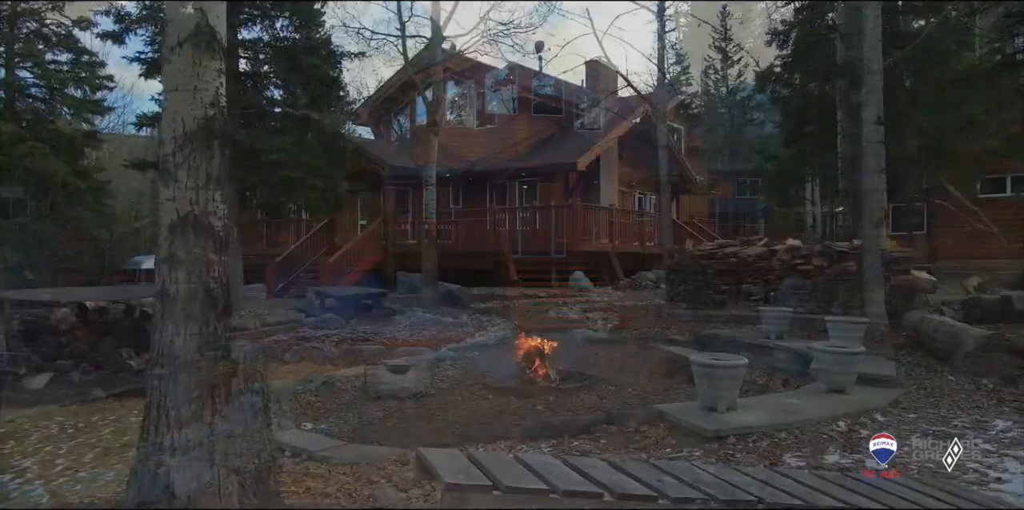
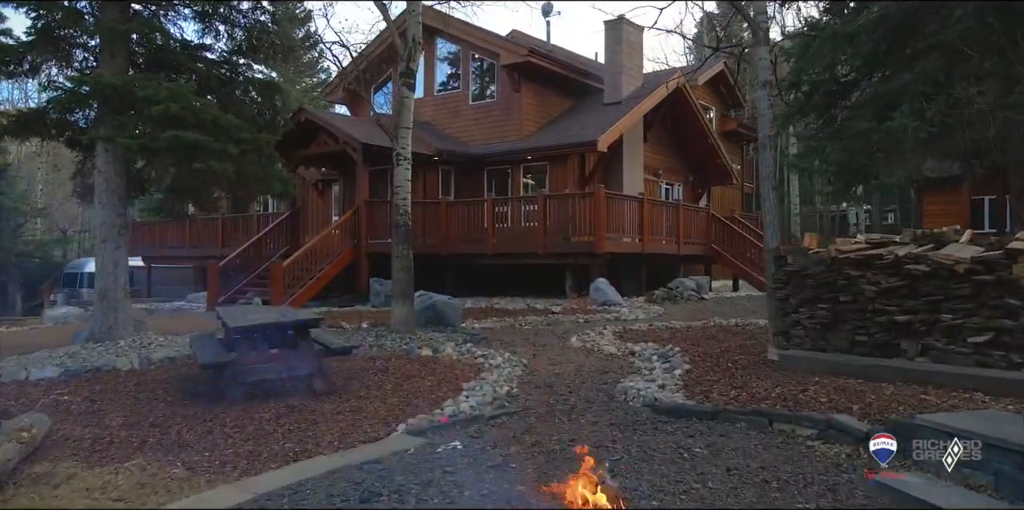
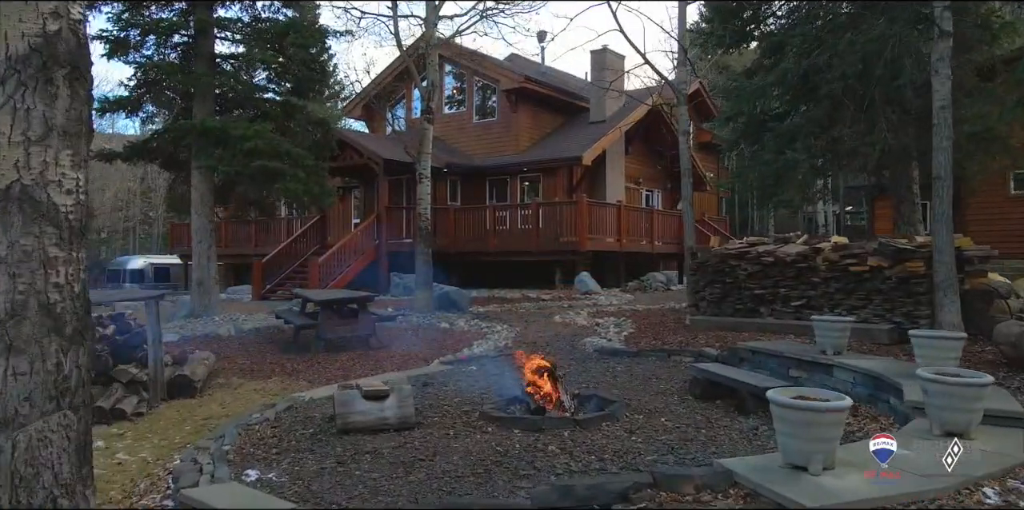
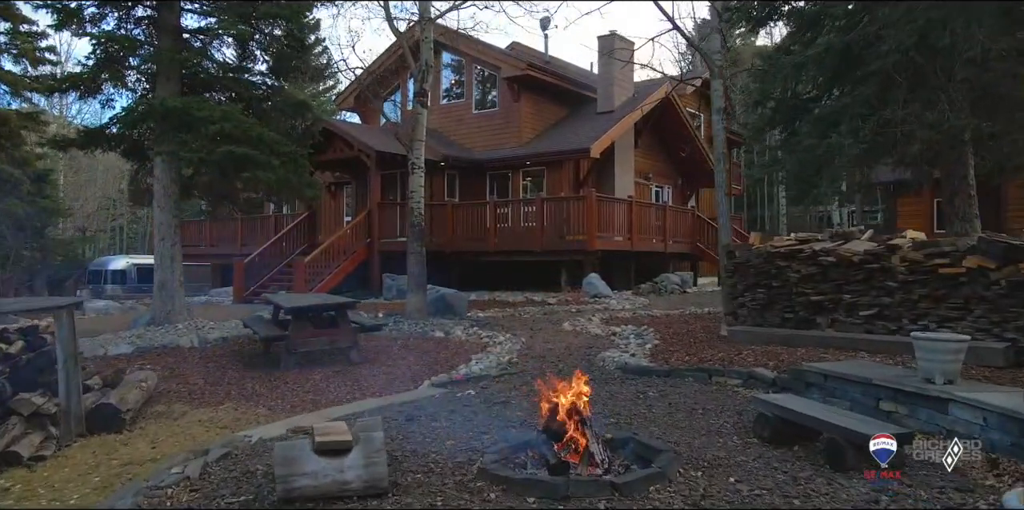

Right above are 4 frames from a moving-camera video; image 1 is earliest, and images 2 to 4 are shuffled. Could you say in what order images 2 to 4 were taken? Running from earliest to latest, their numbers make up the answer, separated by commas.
3, 4, 2
